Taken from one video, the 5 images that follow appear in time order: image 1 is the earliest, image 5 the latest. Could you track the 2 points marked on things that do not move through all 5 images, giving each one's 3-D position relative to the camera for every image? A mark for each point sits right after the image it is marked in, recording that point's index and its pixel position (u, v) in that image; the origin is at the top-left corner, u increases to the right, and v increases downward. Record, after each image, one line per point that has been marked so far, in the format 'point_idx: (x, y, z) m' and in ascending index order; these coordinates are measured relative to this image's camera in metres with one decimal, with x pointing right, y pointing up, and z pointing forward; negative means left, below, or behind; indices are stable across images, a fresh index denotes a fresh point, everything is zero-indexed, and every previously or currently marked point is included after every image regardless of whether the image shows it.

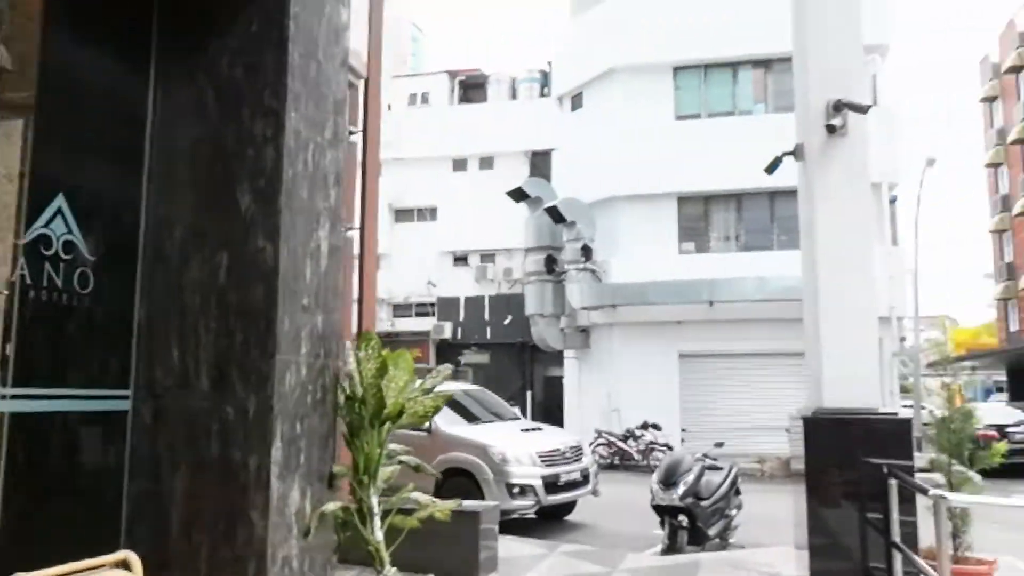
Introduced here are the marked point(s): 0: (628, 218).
0: (+2.7, +1.7, +19.5) m
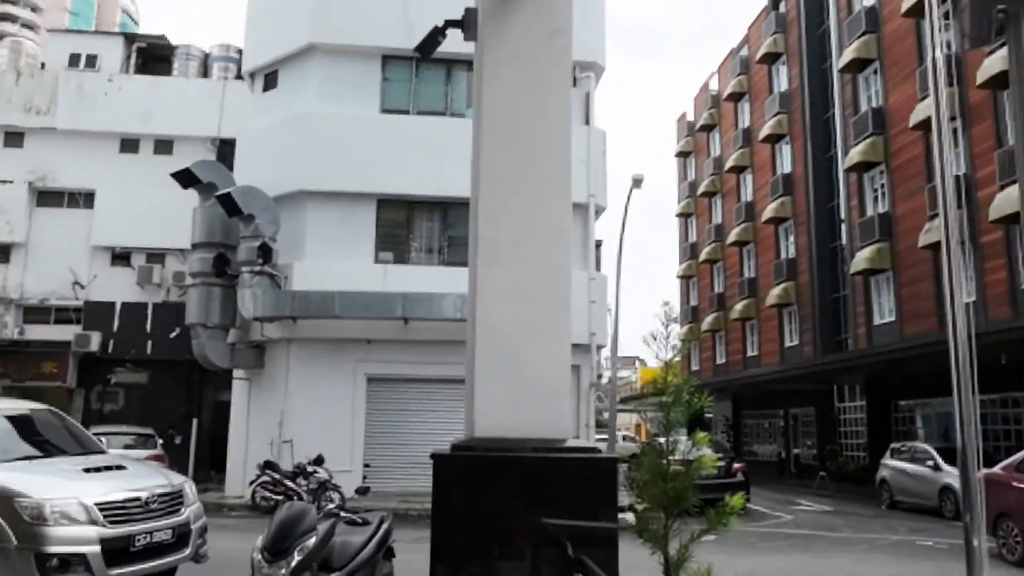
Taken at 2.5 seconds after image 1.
0: (-4.0, +1.4, +16.8) m
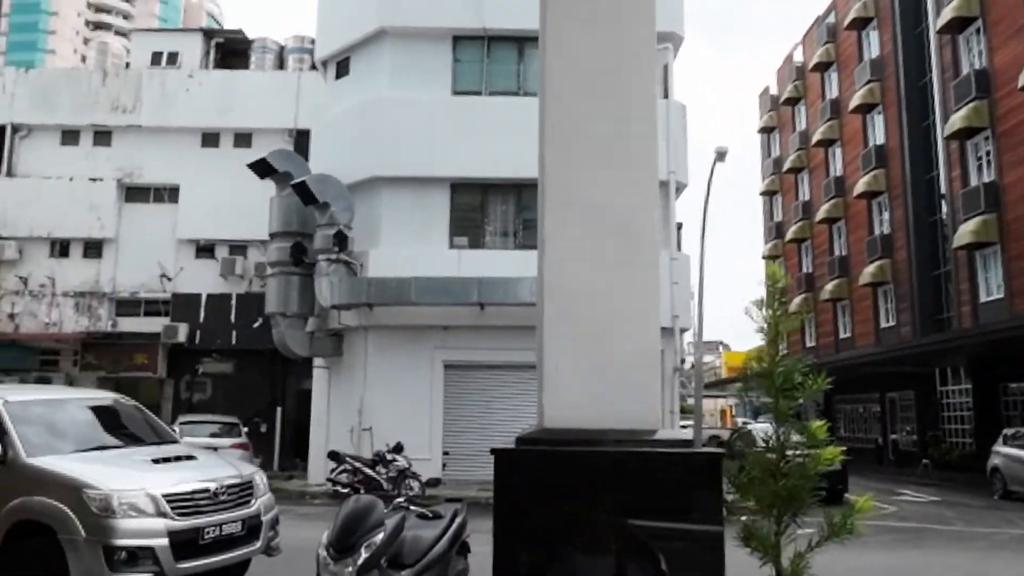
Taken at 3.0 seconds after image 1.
0: (-2.5, +1.7, +16.6) m
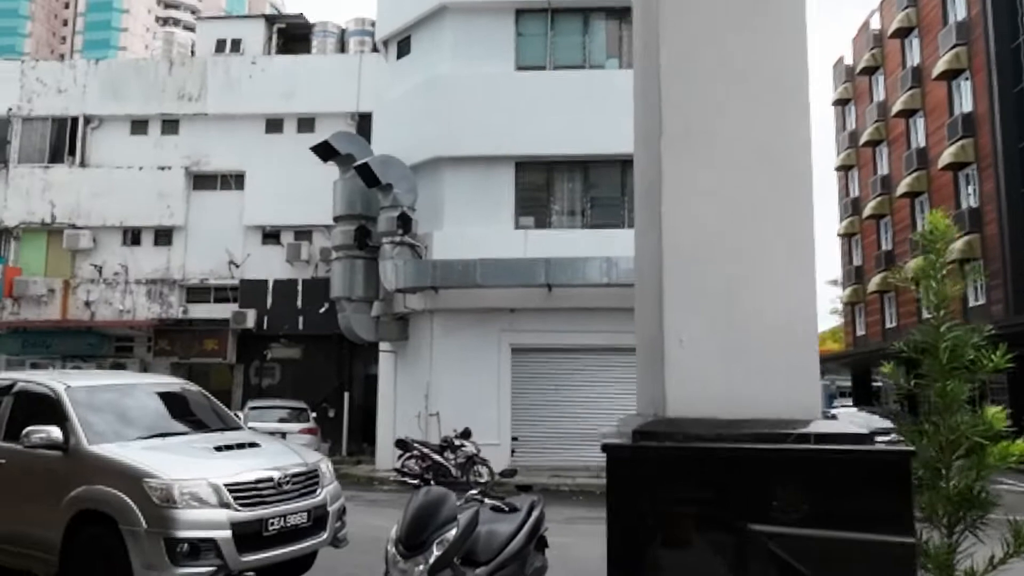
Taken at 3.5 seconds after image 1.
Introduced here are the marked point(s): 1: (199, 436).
0: (-1.1, +2.0, +16.3) m
1: (-2.5, -1.2, +6.6) m
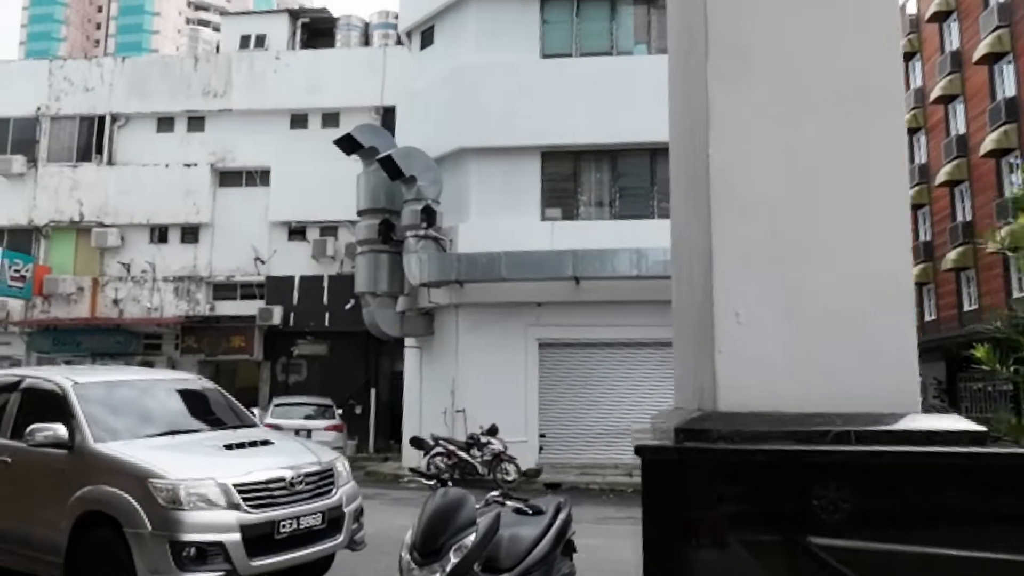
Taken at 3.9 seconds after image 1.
0: (-0.6, +2.2, +15.9) m
1: (-2.3, -1.1, +6.3) m
